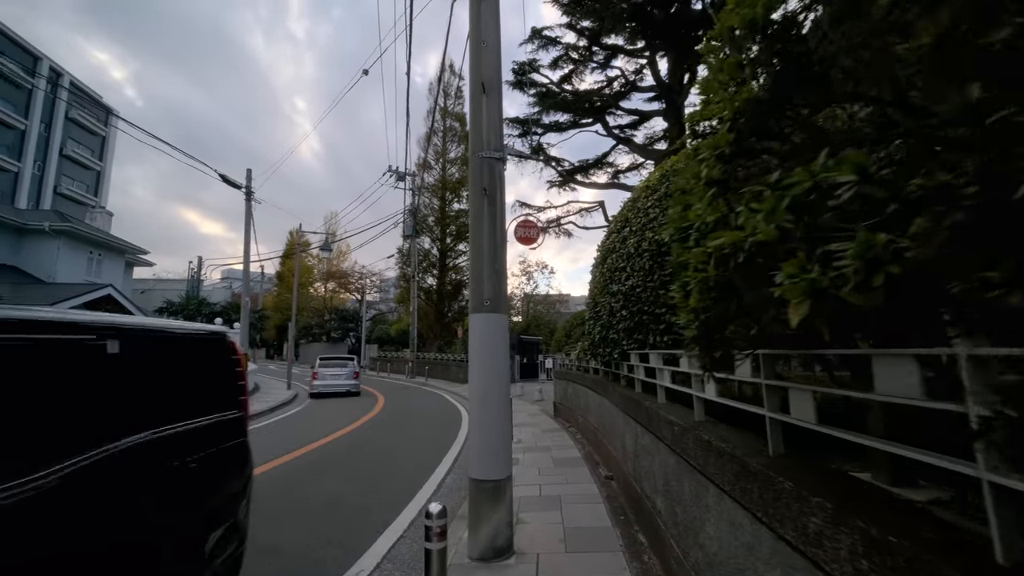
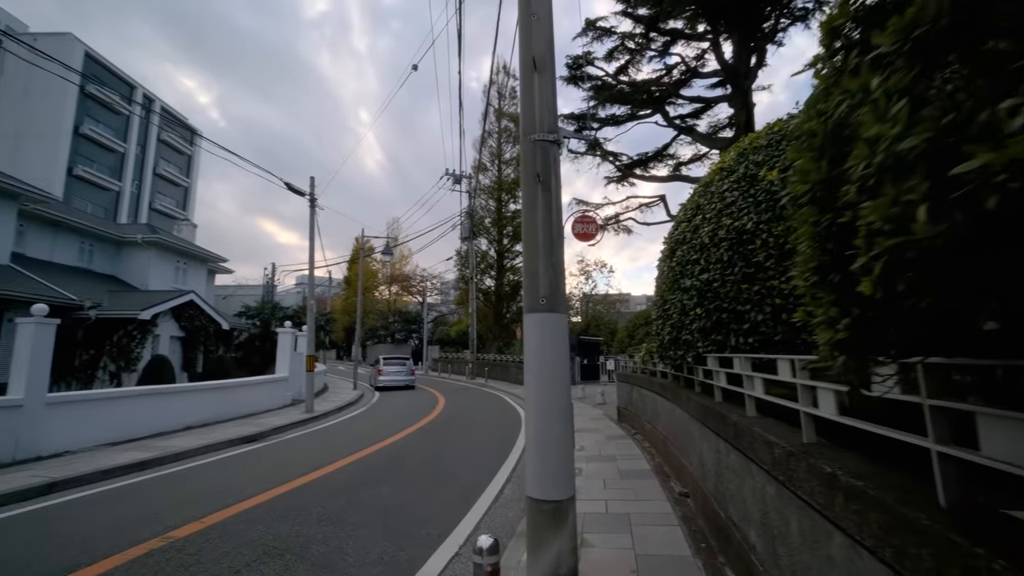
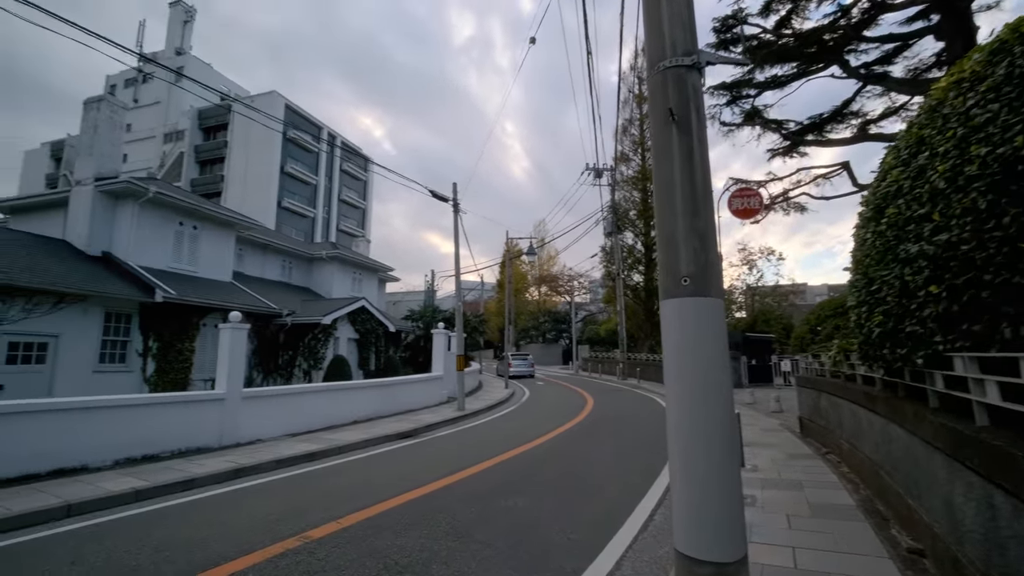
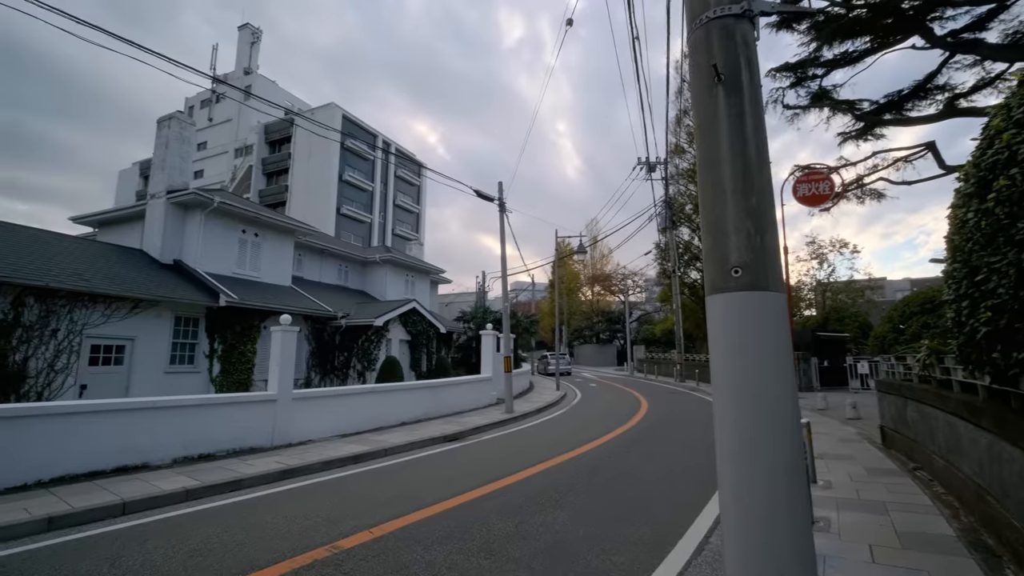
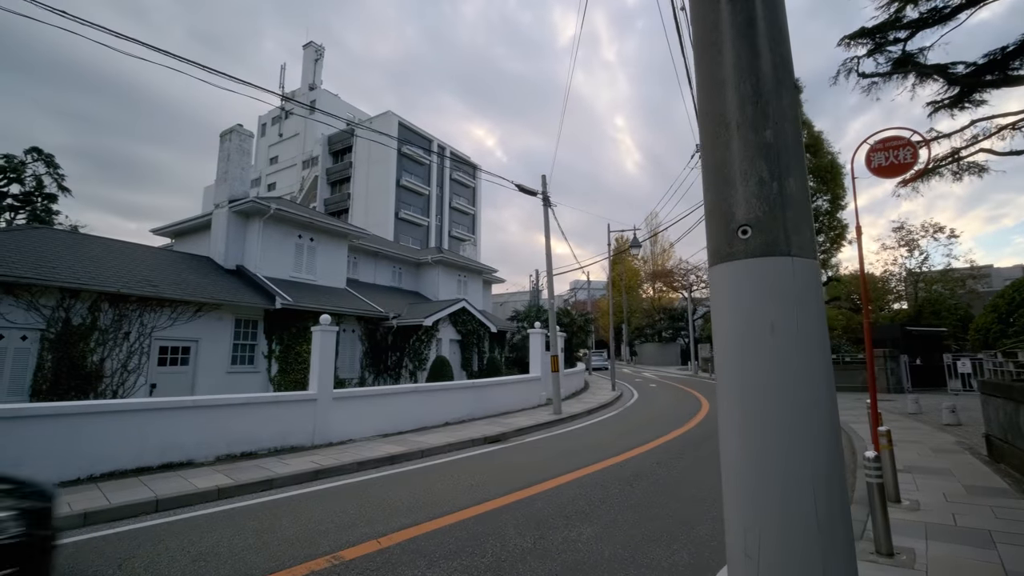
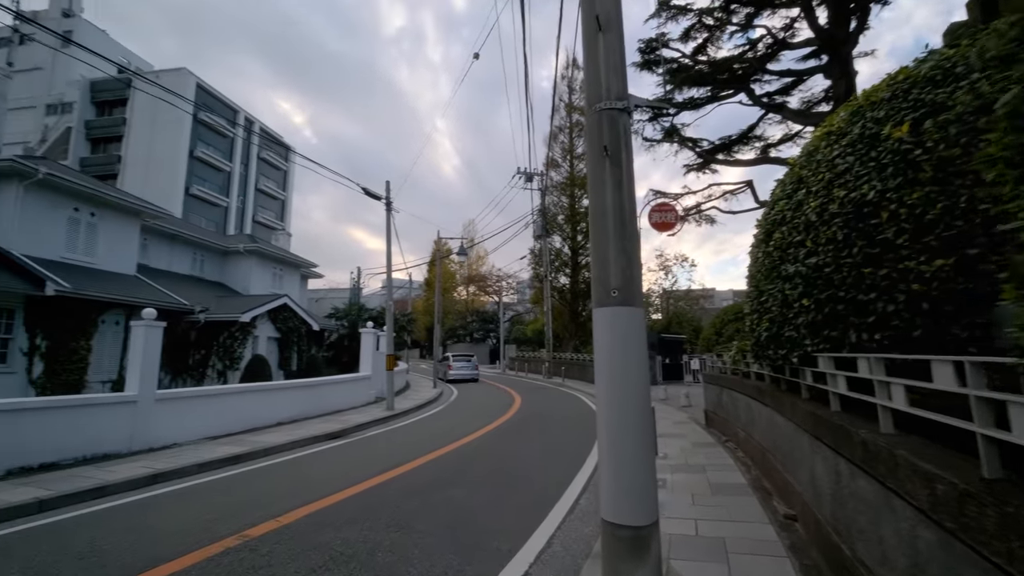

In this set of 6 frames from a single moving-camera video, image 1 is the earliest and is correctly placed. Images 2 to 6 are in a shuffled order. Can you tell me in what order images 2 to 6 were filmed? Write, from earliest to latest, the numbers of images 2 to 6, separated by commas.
2, 6, 3, 4, 5
